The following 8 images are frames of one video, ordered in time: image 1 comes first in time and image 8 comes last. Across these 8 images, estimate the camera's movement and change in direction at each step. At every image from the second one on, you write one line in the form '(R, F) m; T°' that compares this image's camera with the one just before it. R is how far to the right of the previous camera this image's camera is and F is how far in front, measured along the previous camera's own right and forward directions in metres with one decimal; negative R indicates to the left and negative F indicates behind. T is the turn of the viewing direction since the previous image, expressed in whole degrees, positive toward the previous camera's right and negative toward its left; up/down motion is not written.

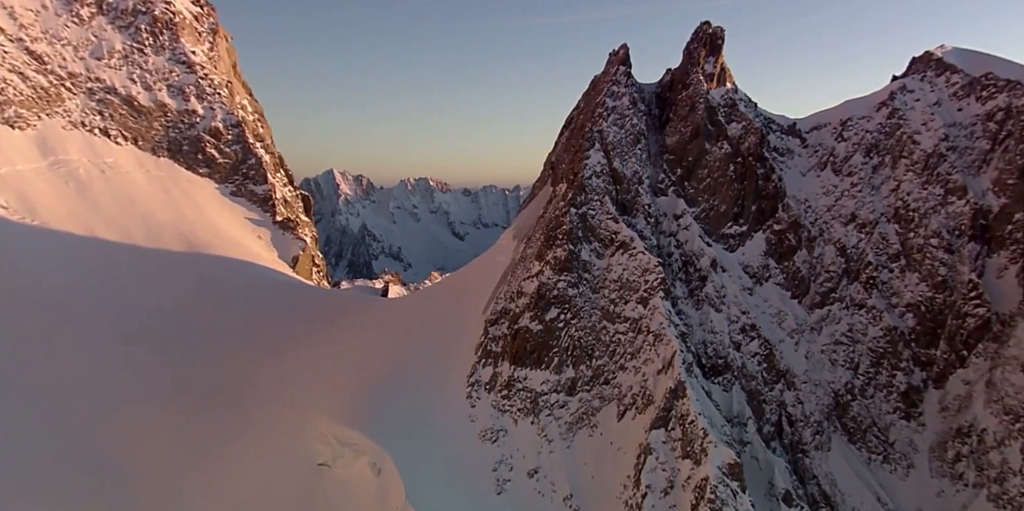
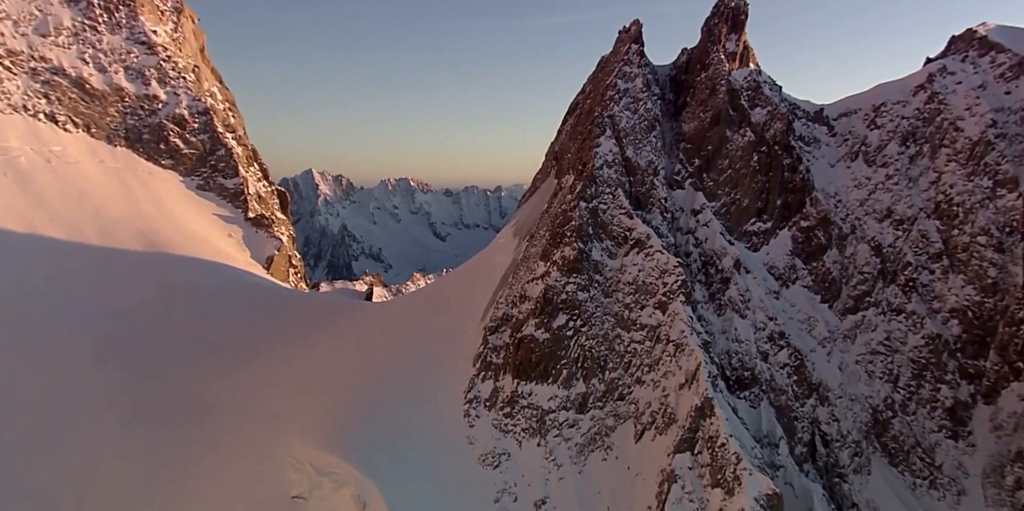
(-0.9, +3.1) m; +2°
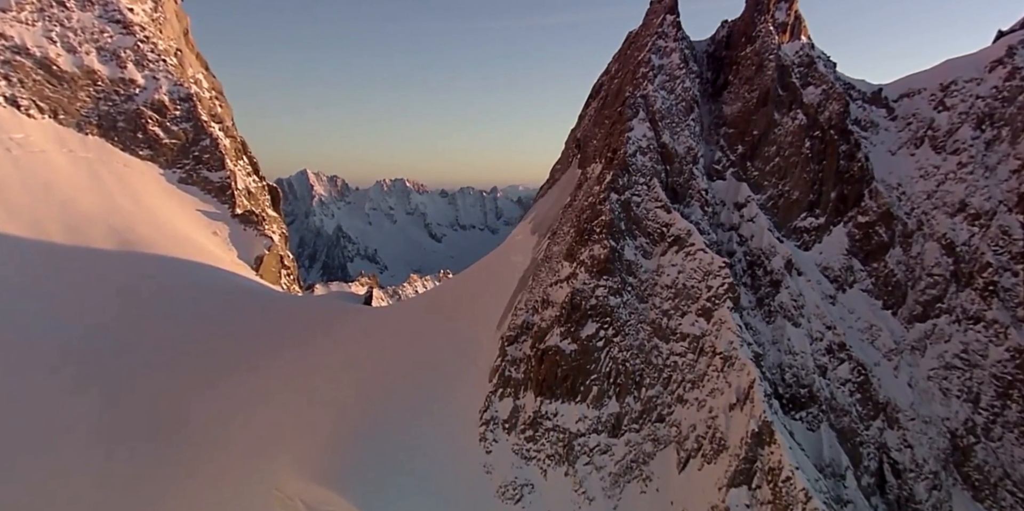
(-1.0, +3.2) m; 0°
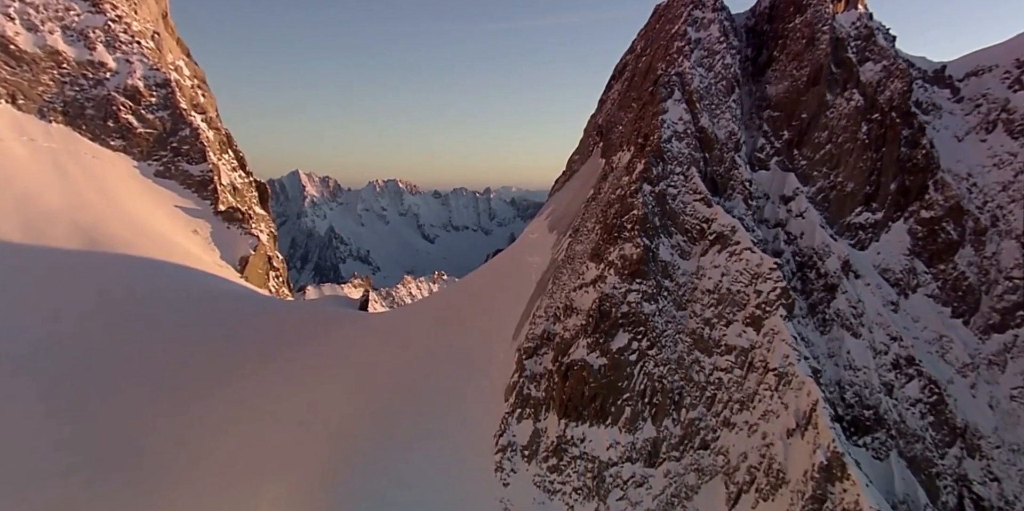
(-0.9, +2.9) m; +1°
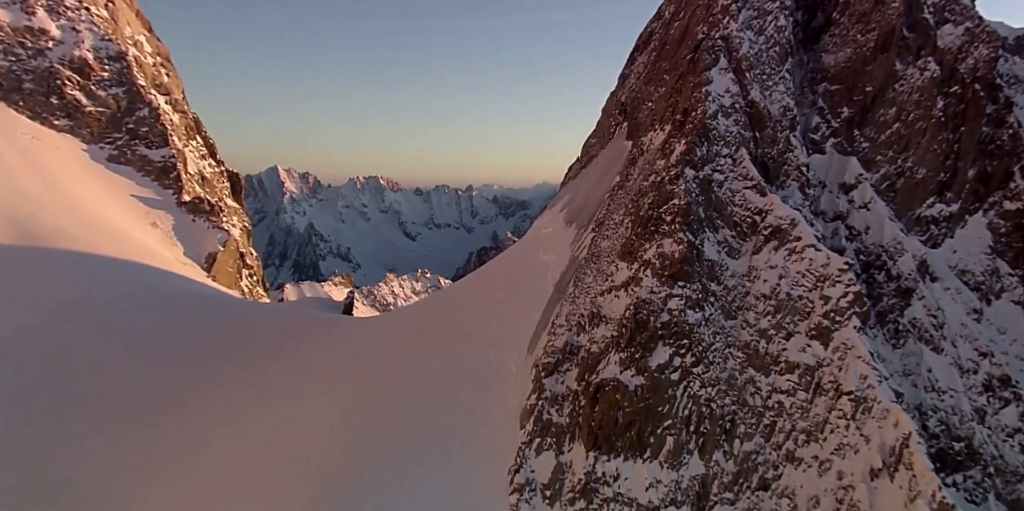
(-1.0, +3.3) m; +2°
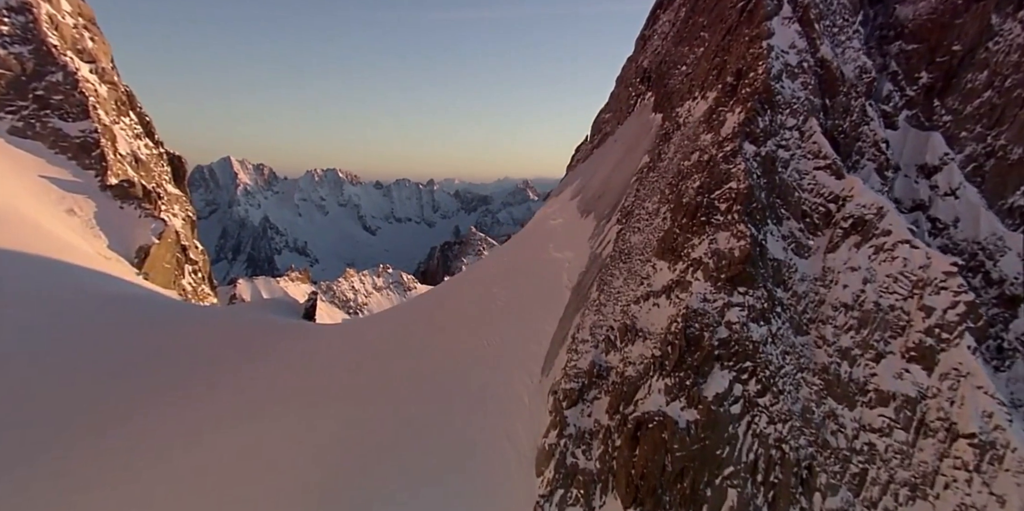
(-1.2, +3.7) m; +4°
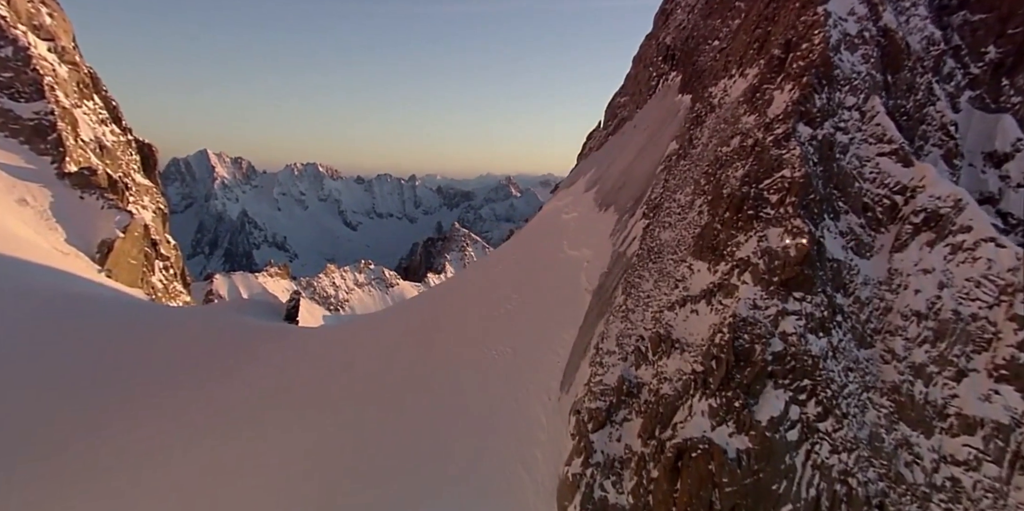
(-0.7, +1.9) m; +2°
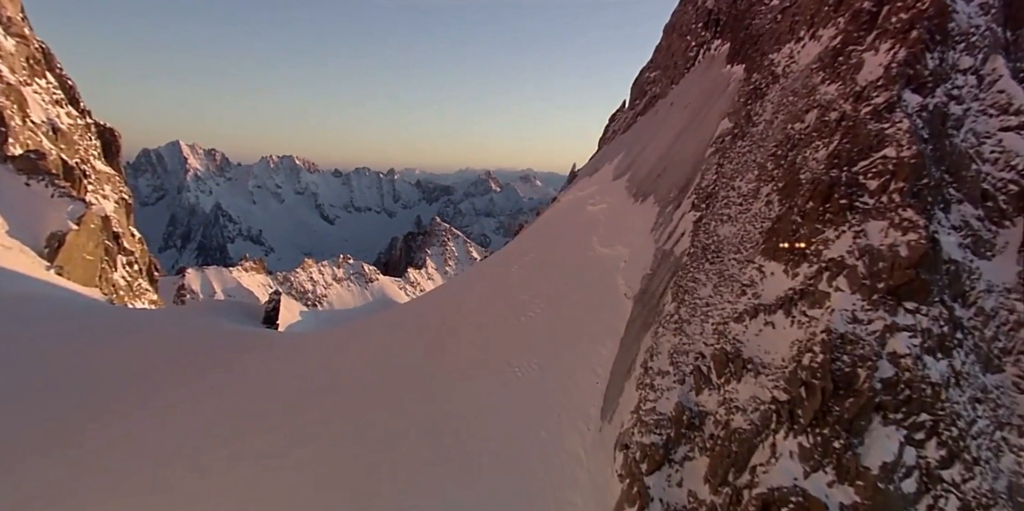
(-0.9, +2.4) m; +2°
